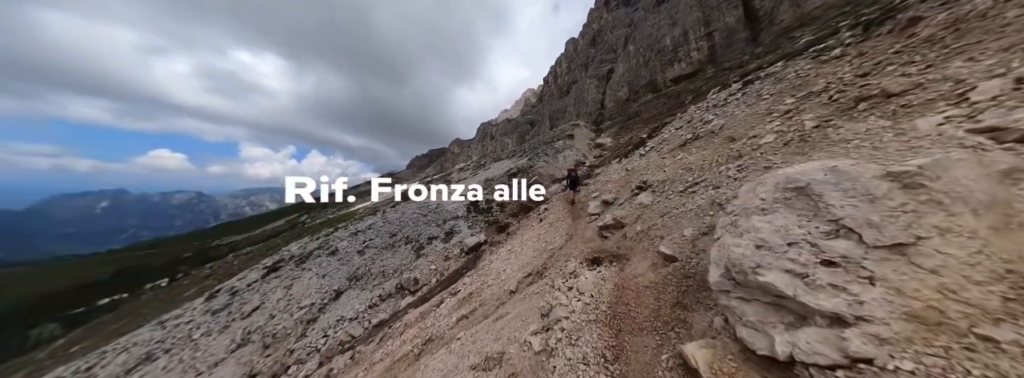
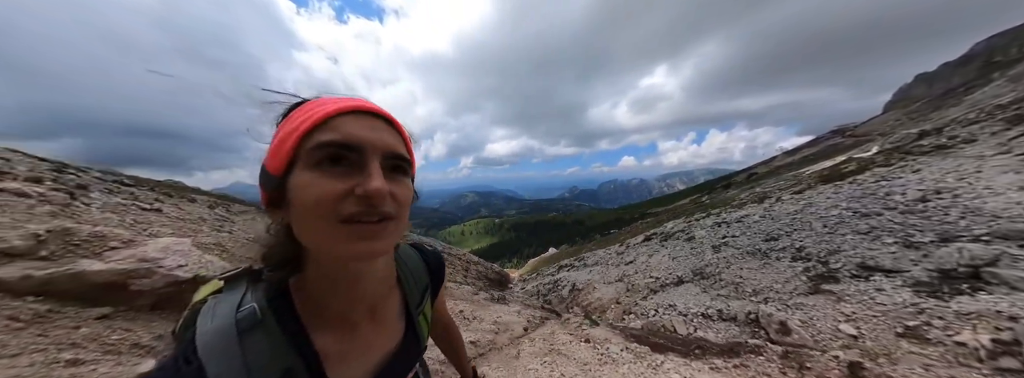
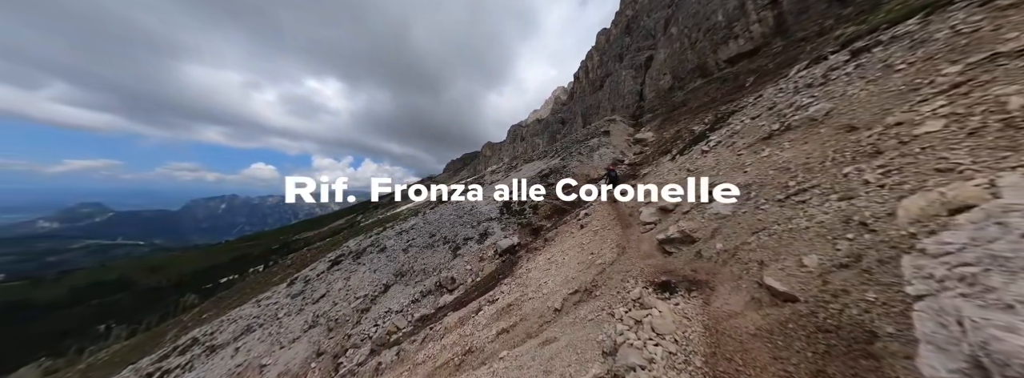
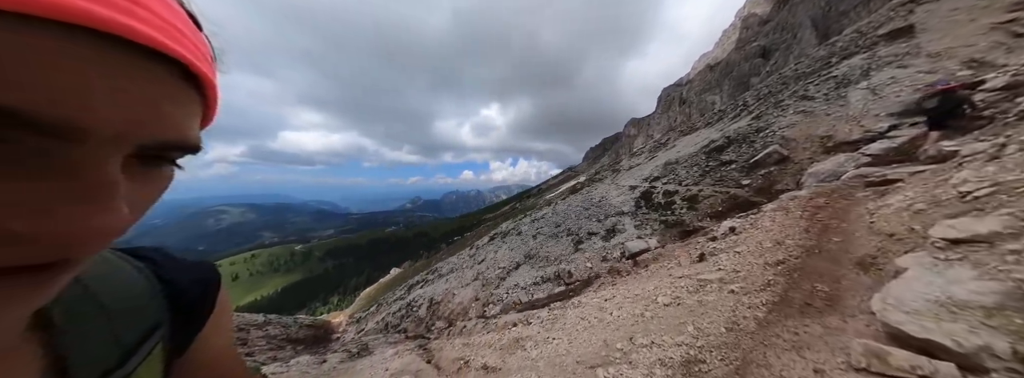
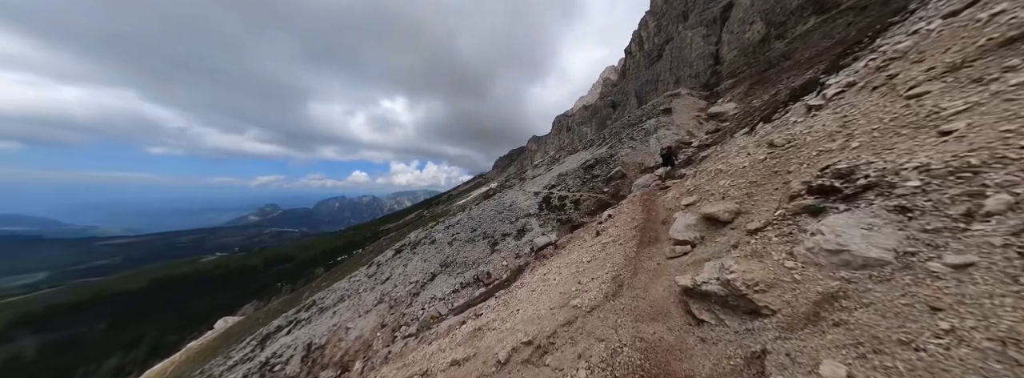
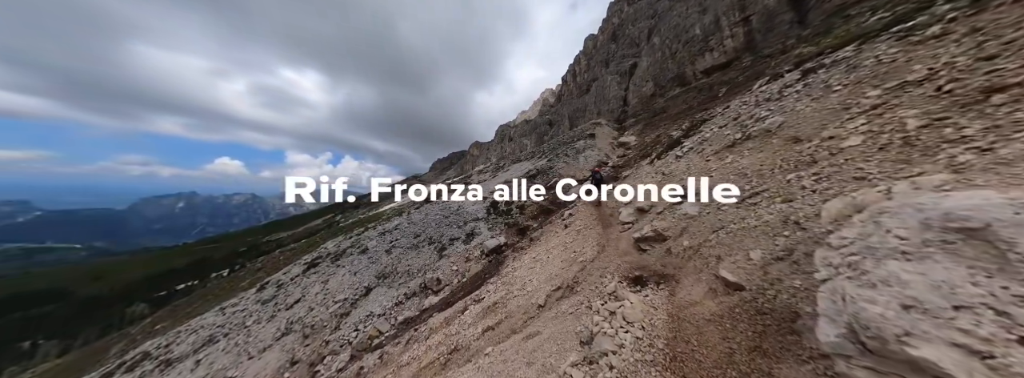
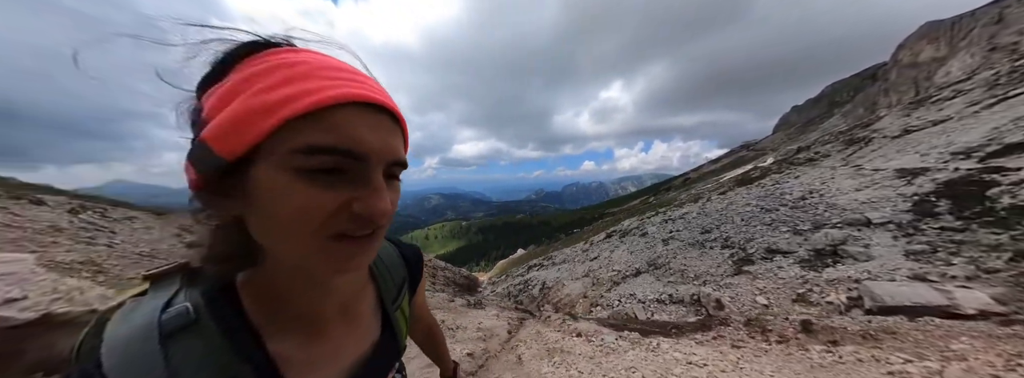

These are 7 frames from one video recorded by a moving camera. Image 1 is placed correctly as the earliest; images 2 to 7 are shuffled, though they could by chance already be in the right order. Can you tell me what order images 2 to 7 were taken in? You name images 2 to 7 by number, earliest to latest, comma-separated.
6, 3, 5, 4, 7, 2
